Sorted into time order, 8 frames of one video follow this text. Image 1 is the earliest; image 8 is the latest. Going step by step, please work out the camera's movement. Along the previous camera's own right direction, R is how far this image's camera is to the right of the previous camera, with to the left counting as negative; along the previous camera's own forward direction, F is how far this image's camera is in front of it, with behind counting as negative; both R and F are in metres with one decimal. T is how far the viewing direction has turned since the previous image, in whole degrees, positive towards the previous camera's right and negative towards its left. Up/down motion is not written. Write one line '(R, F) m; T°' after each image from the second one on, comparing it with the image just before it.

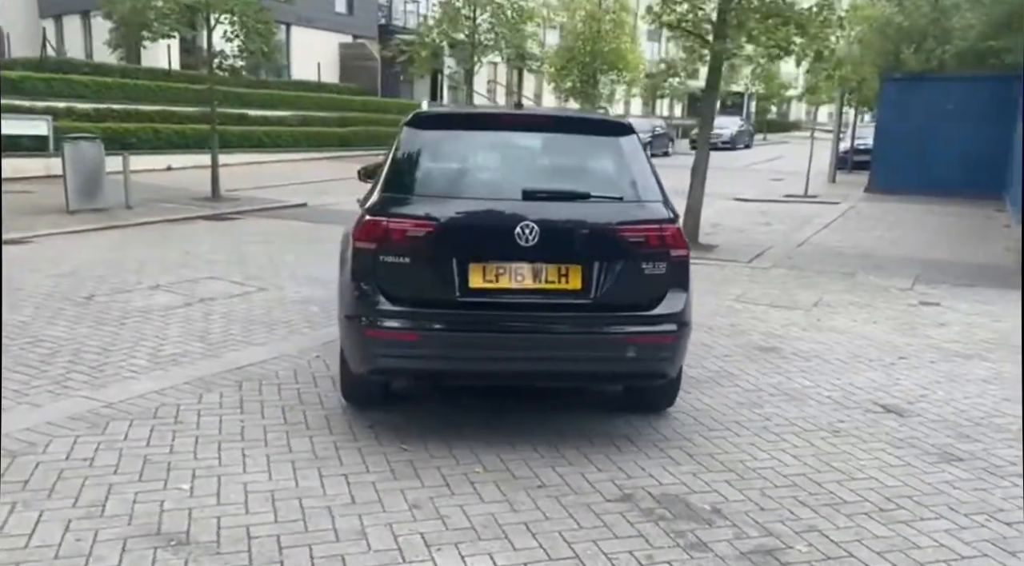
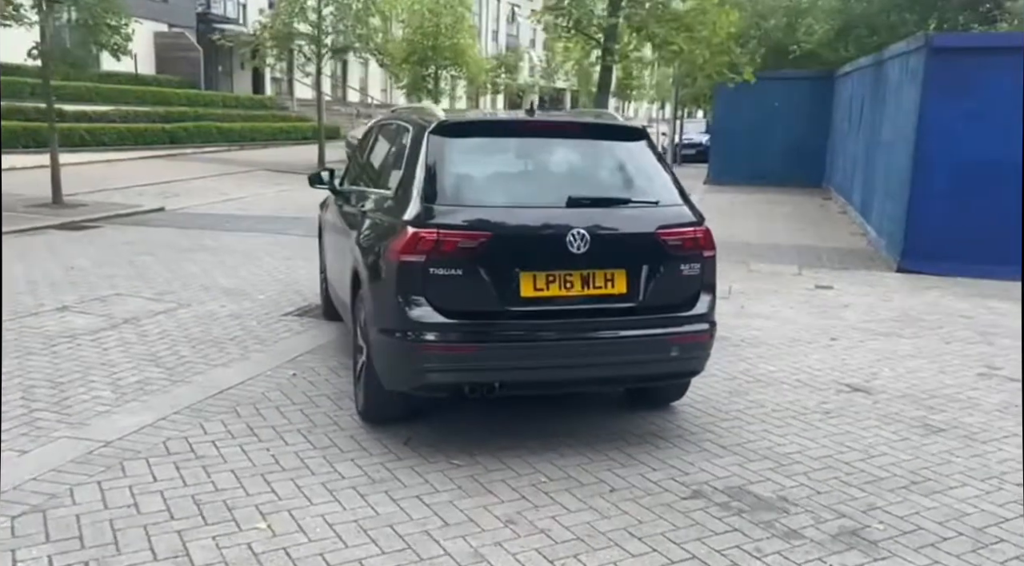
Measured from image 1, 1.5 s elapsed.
(-1.1, +0.1) m; +12°
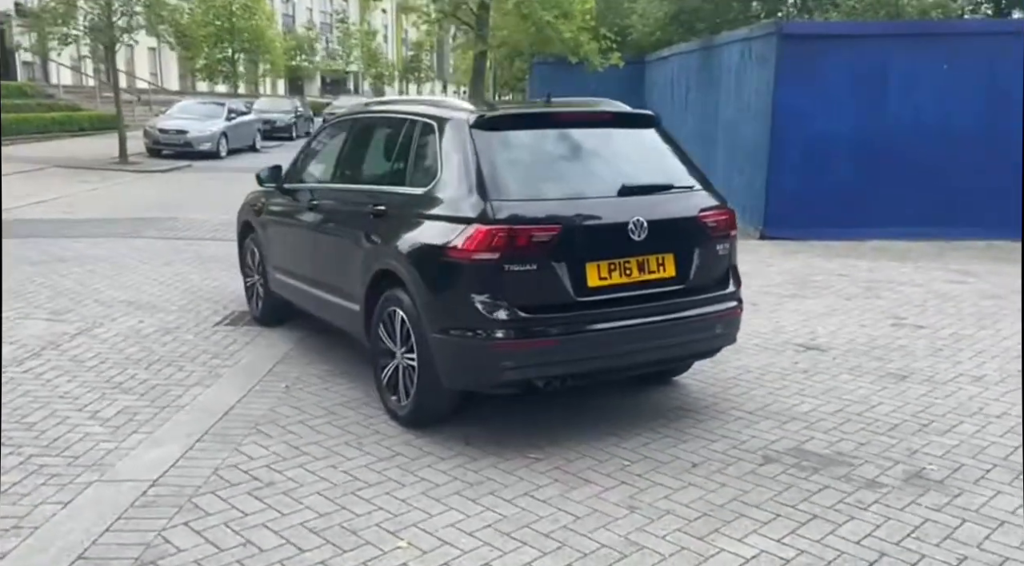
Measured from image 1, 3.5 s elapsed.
(-1.4, +0.2) m; +14°
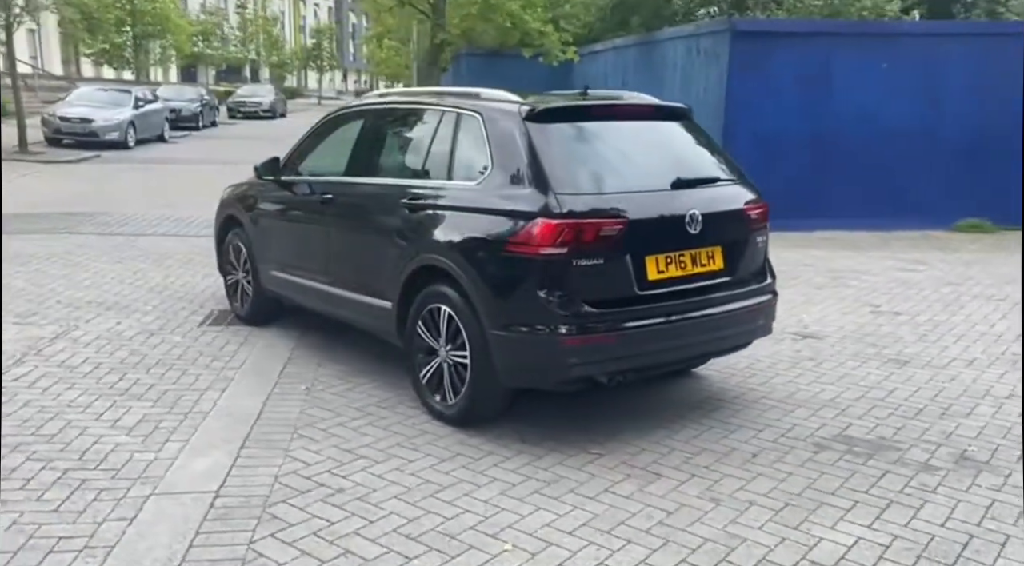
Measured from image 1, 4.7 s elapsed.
(-0.8, +0.1) m; +7°
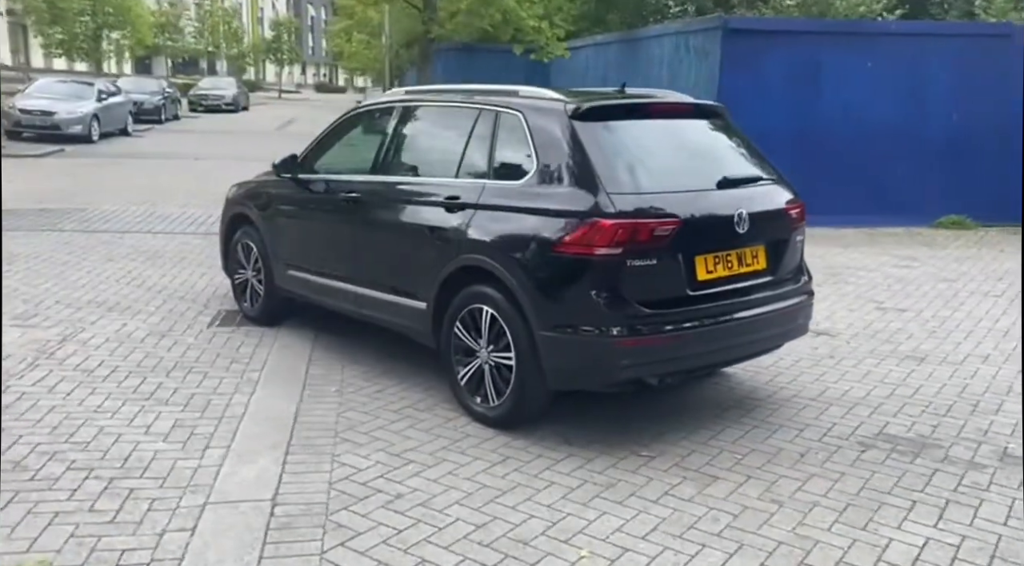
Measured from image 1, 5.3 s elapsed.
(-0.4, +0.1) m; +3°
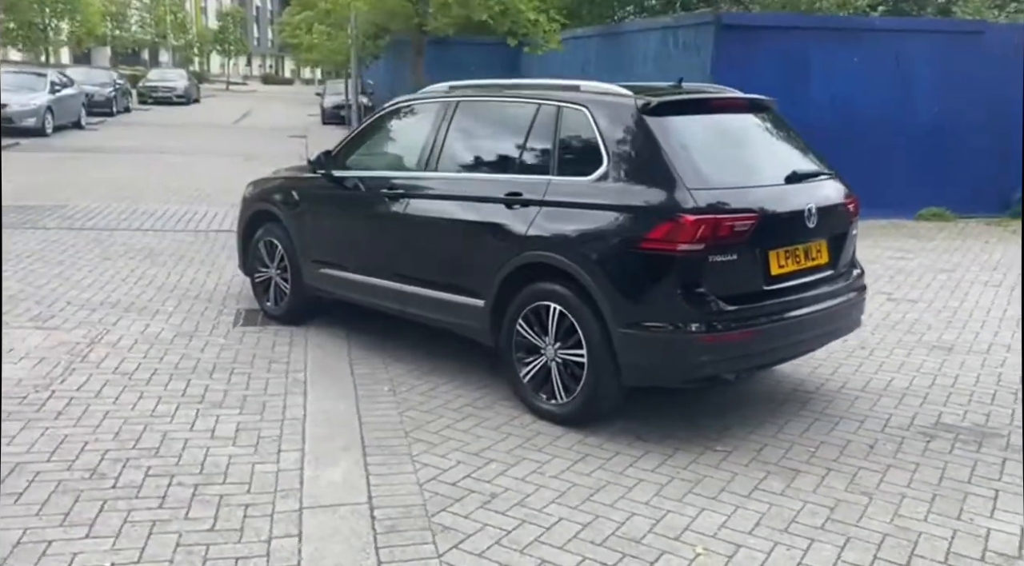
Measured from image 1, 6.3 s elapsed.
(-0.6, 0.0) m; +3°
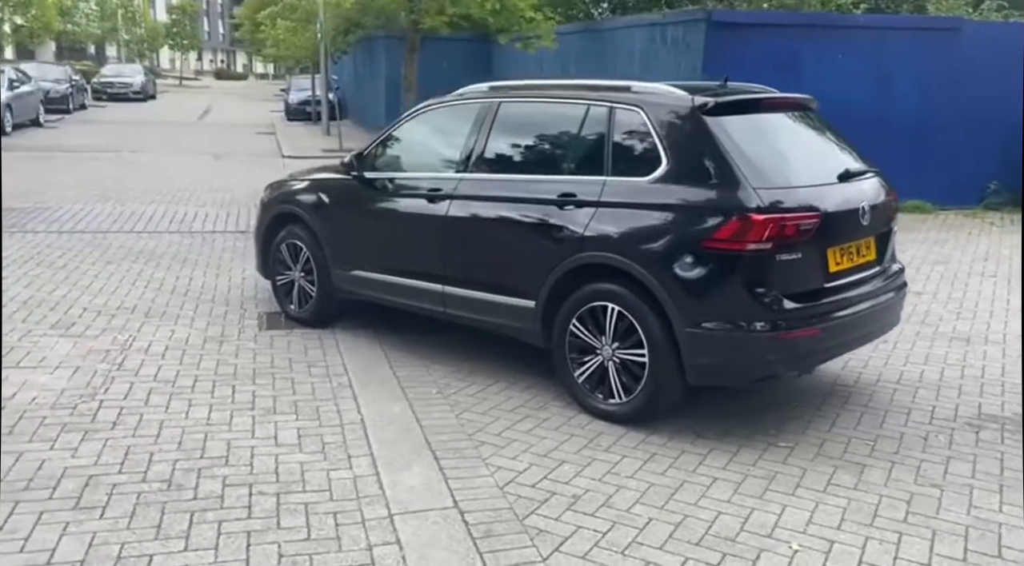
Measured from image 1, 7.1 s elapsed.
(-0.5, 0.0) m; +3°
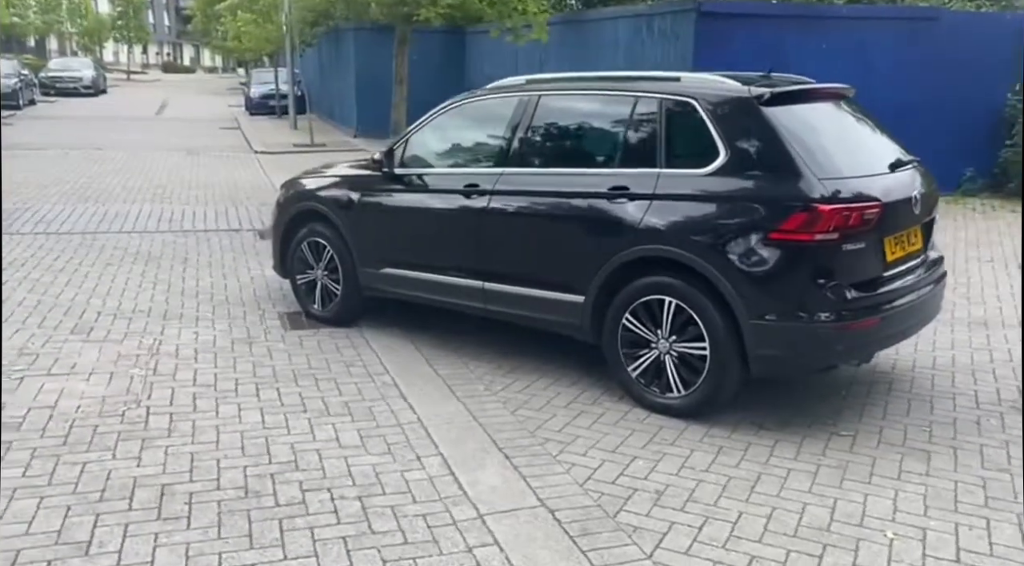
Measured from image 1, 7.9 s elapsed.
(-0.5, +0.1) m; +3°
